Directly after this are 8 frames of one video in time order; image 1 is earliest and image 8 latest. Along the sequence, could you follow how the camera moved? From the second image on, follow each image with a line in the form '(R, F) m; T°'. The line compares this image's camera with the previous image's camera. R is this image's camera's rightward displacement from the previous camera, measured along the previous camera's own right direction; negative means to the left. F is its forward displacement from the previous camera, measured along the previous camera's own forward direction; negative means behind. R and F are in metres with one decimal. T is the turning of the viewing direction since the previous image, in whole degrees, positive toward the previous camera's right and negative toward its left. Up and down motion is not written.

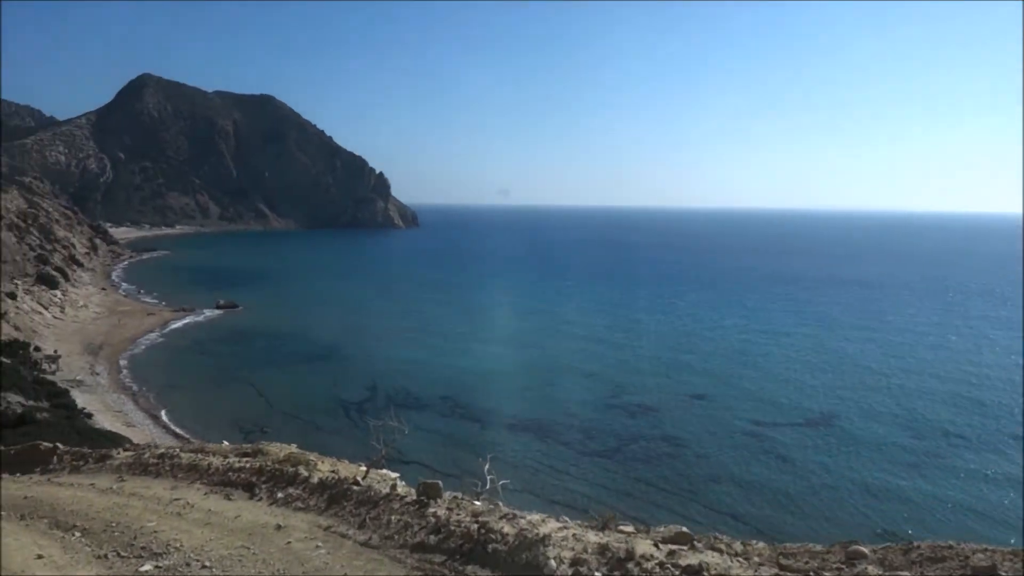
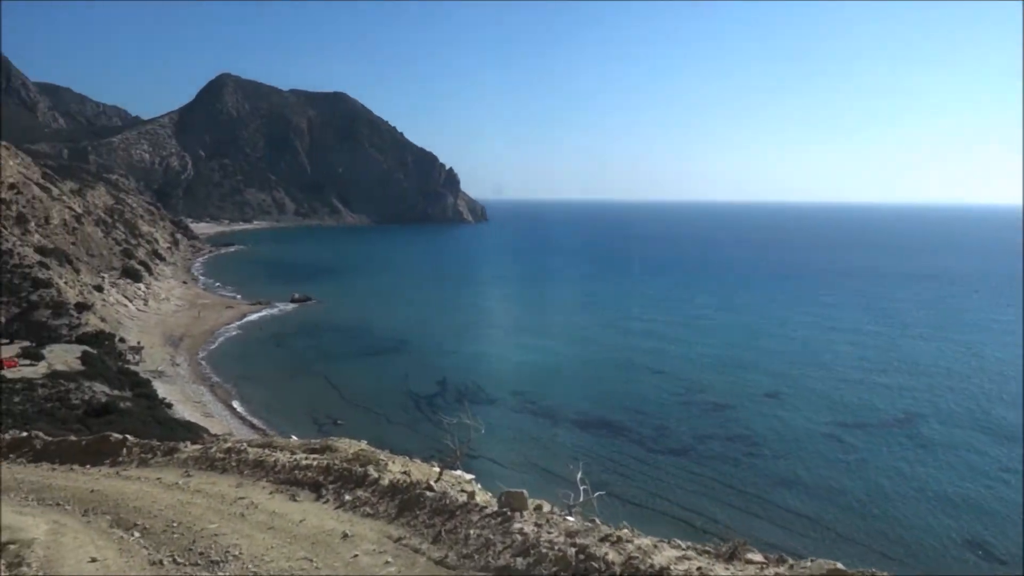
(-0.3, +1.2) m; -6°
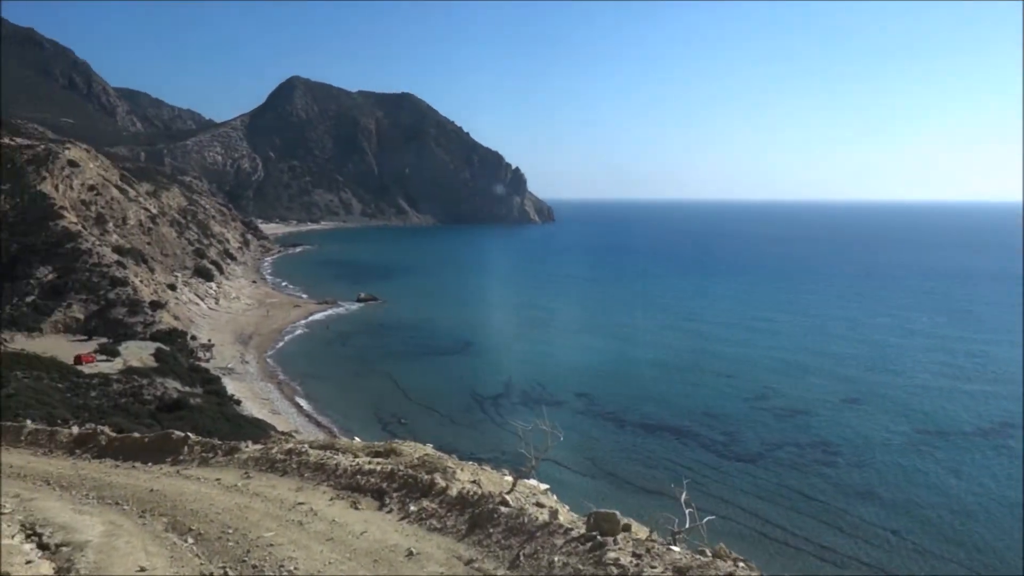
(-0.3, +1.0) m; -5°
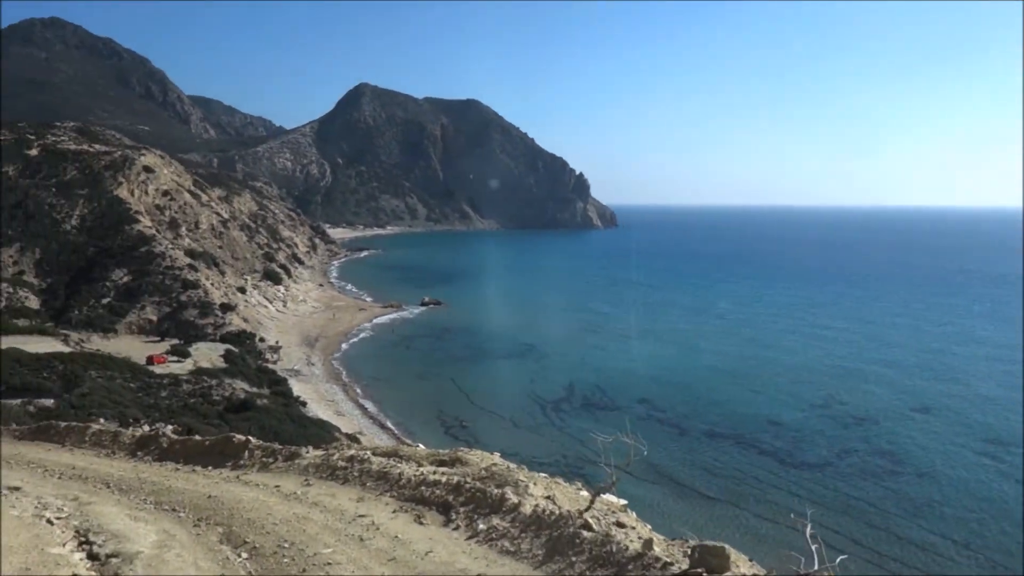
(-0.2, +0.9) m; -5°
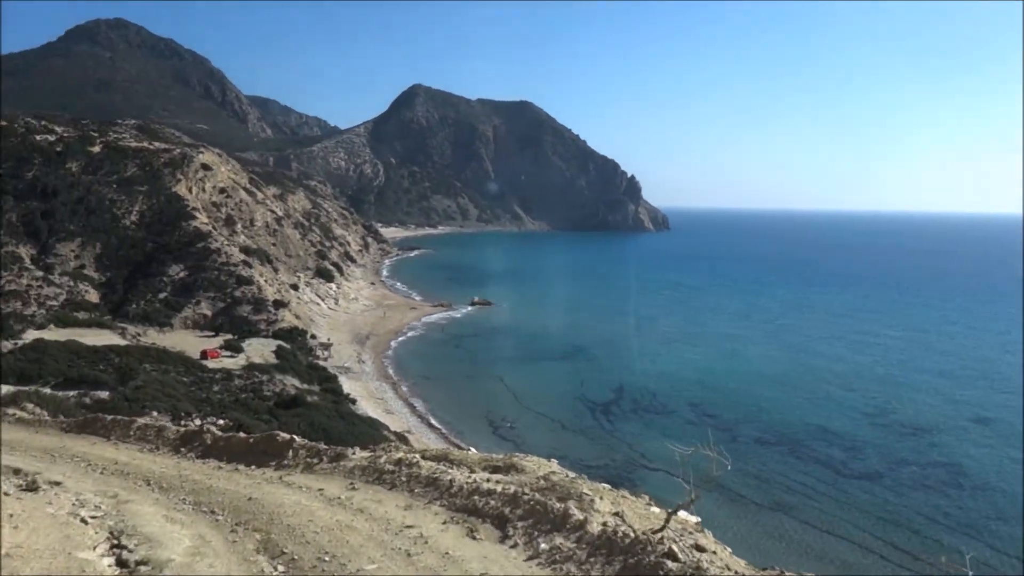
(-0.2, +0.9) m; -4°
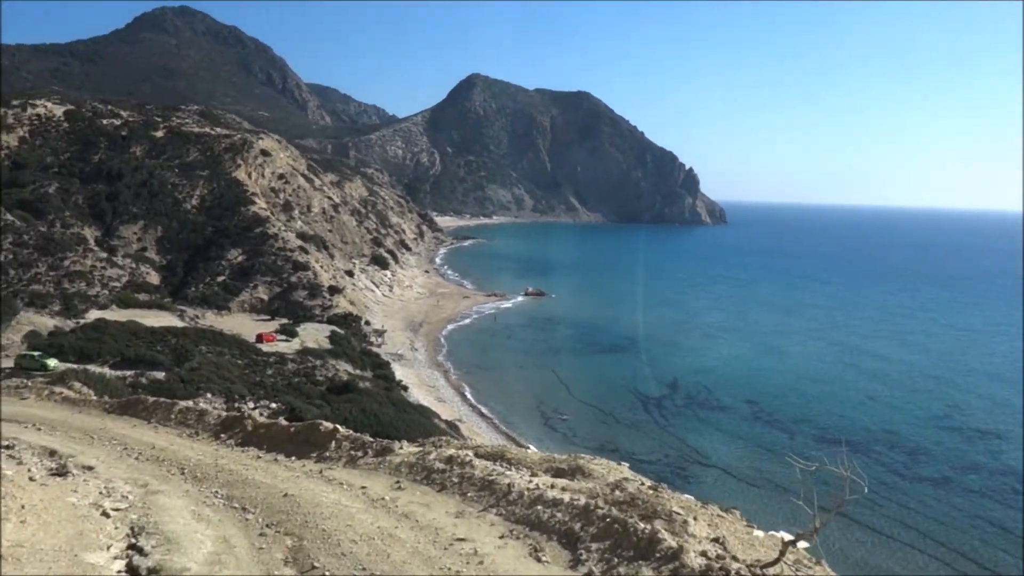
(-0.2, +1.2) m; -5°
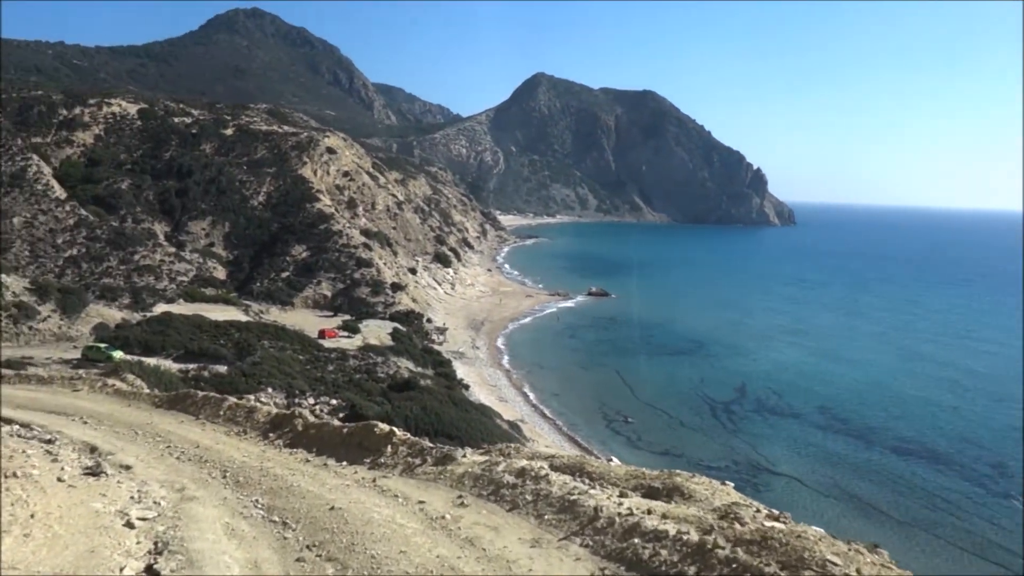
(-0.3, +1.3) m; -6°
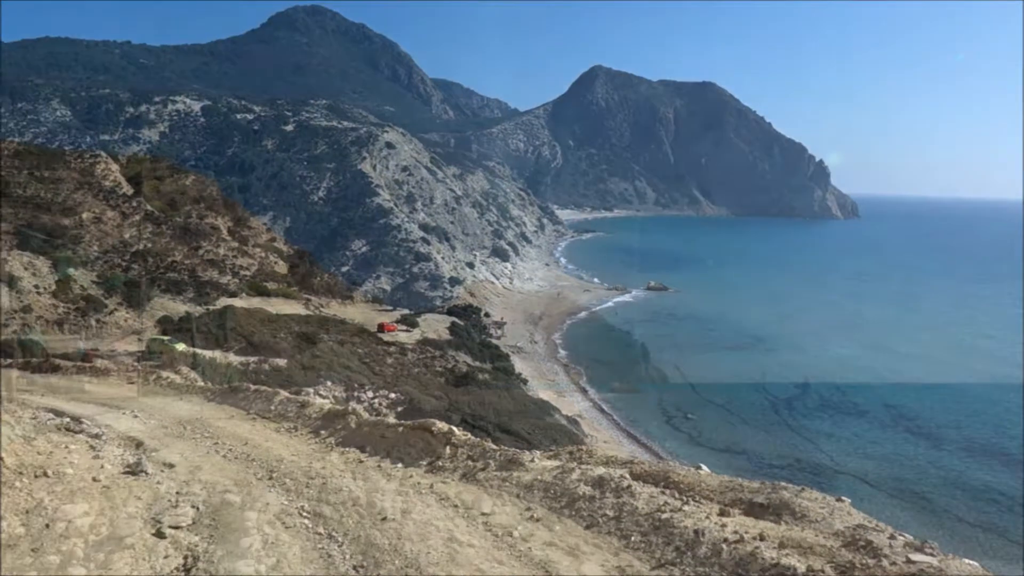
(-0.2, +1.0) m; -5°
